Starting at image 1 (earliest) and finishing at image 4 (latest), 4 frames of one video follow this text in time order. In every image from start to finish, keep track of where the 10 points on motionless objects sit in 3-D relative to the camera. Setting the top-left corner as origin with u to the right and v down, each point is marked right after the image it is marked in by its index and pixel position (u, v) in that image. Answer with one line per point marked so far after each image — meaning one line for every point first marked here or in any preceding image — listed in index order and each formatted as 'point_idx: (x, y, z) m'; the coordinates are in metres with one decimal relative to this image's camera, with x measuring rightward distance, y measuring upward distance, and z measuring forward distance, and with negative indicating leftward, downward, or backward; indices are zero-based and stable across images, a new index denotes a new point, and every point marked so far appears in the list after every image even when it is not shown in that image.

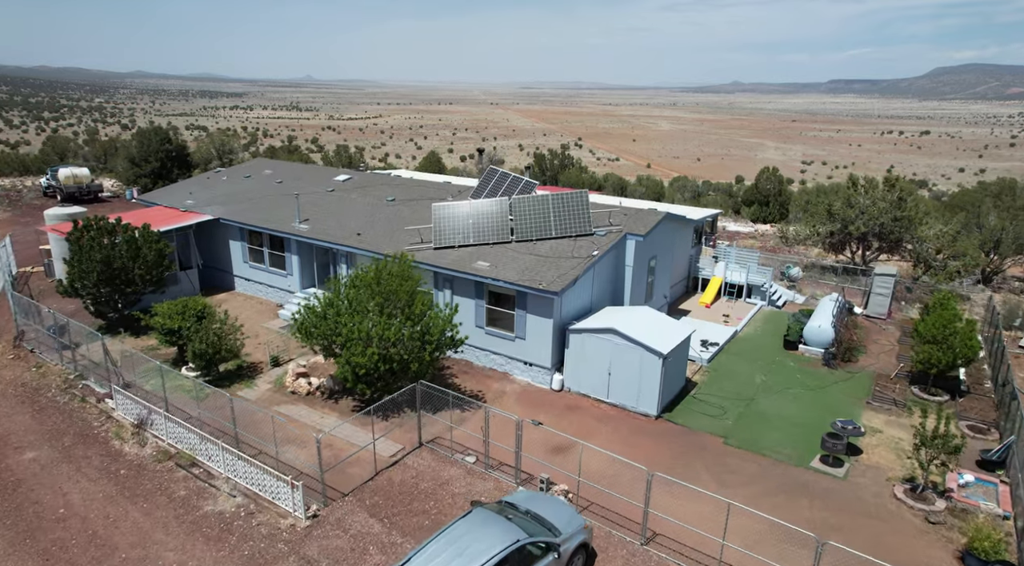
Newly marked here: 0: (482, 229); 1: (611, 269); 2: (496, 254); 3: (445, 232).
0: (-0.9, +1.6, +19.5) m
1: (+2.8, +0.4, +18.8) m
2: (-0.4, +0.8, +18.5) m
3: (-2.0, +1.5, +19.6) m
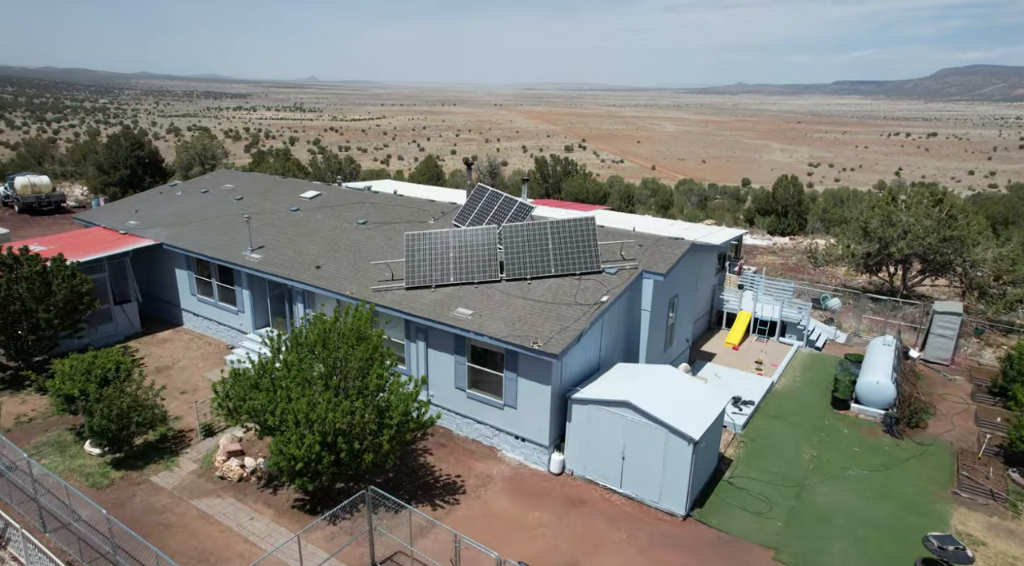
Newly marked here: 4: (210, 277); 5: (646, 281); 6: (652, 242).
0: (-1.1, +0.4, +15.9) m
1: (+2.5, -0.7, +15.2) m
2: (-0.7, -0.4, +14.9) m
3: (-2.2, +0.4, +15.9) m
4: (-9.0, +0.2, +20.0) m
5: (+3.1, 0.0, +15.3) m
6: (+3.5, +1.0, +16.8) m
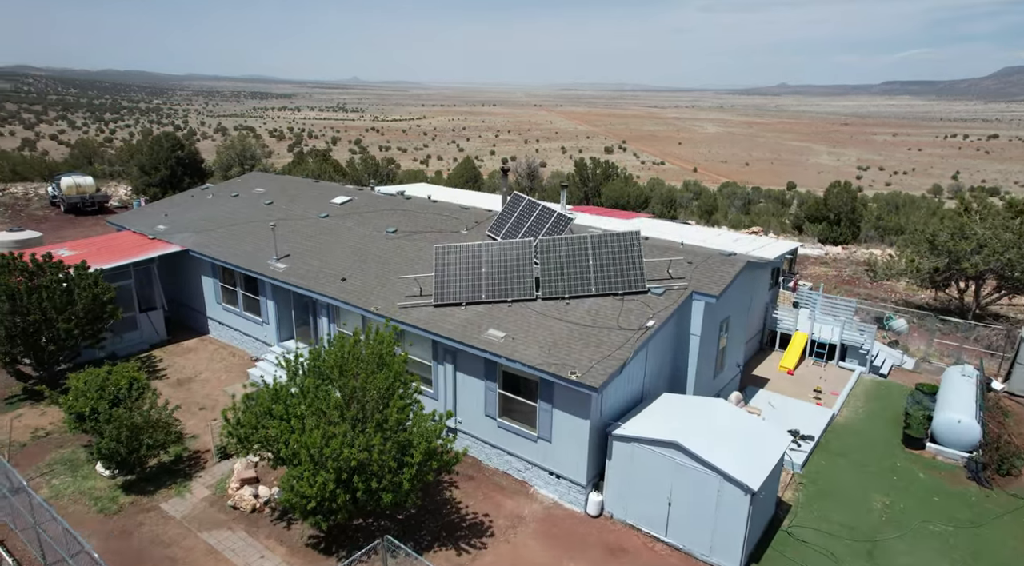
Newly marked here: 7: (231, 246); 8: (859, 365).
0: (-0.3, +0.1, +14.8) m
1: (+3.3, -1.2, +13.8) m
2: (+0.1, -0.7, +13.7) m
3: (-1.4, 0.0, +14.8) m
4: (-8.0, -0.1, +19.3) m
5: (+3.8, -0.4, +14.0) m
6: (+4.4, +0.6, +15.4) m
7: (-8.3, +1.1, +19.7) m
8: (+9.8, -2.3, +18.8) m
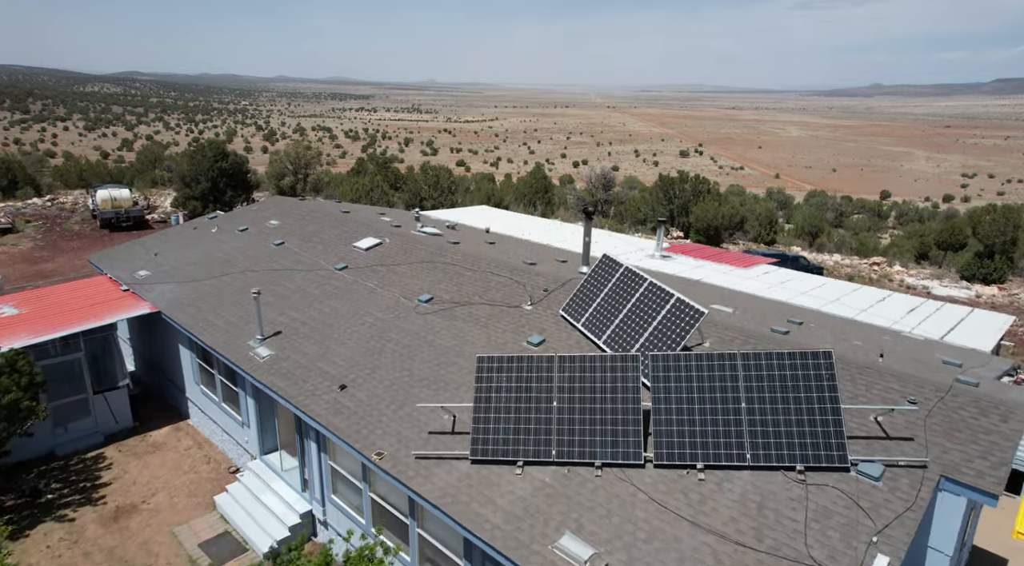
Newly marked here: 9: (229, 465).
0: (+0.9, -1.8, +8.7) m
1: (+4.3, -3.2, +7.5) m
2: (+1.1, -2.7, +7.7) m
3: (-0.2, -1.9, +8.9) m
4: (-6.3, -1.8, +14.0) m
5: (+4.9, -2.4, +7.5) m
6: (+5.6, -1.5, +8.9) m
7: (-6.5, -0.6, +14.4) m
8: (+11.3, -4.5, +11.8) m
9: (-6.0, -3.8, +14.0) m
